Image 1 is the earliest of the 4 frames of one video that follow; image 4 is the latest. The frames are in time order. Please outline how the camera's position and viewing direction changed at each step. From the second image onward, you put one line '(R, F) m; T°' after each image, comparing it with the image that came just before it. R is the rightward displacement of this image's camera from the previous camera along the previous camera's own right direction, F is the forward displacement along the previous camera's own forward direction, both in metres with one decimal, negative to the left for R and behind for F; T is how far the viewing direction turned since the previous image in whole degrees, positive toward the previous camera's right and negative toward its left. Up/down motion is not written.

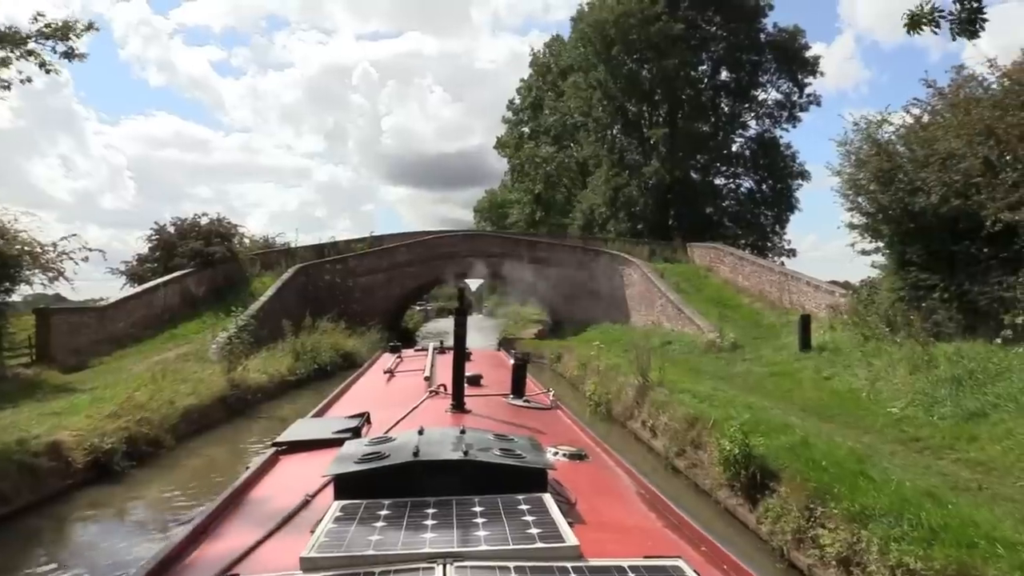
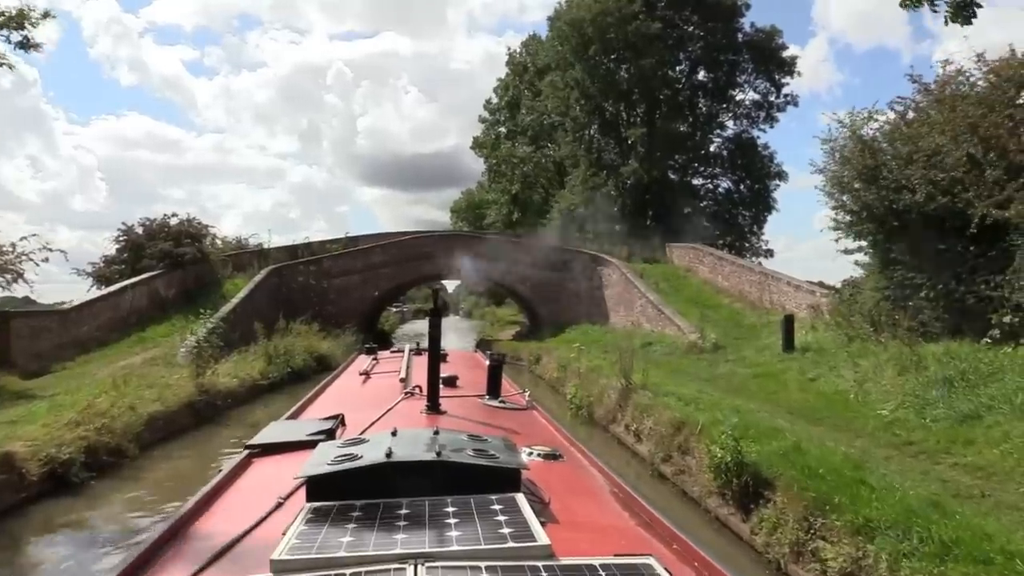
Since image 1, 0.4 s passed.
(0.0, +0.3) m; +2°
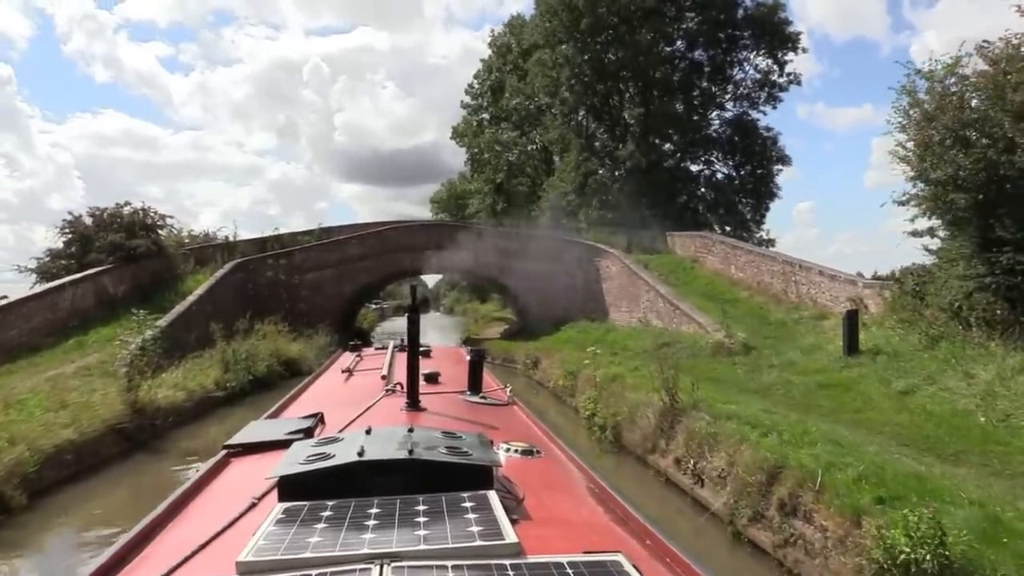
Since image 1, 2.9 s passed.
(-0.2, +1.9) m; +1°
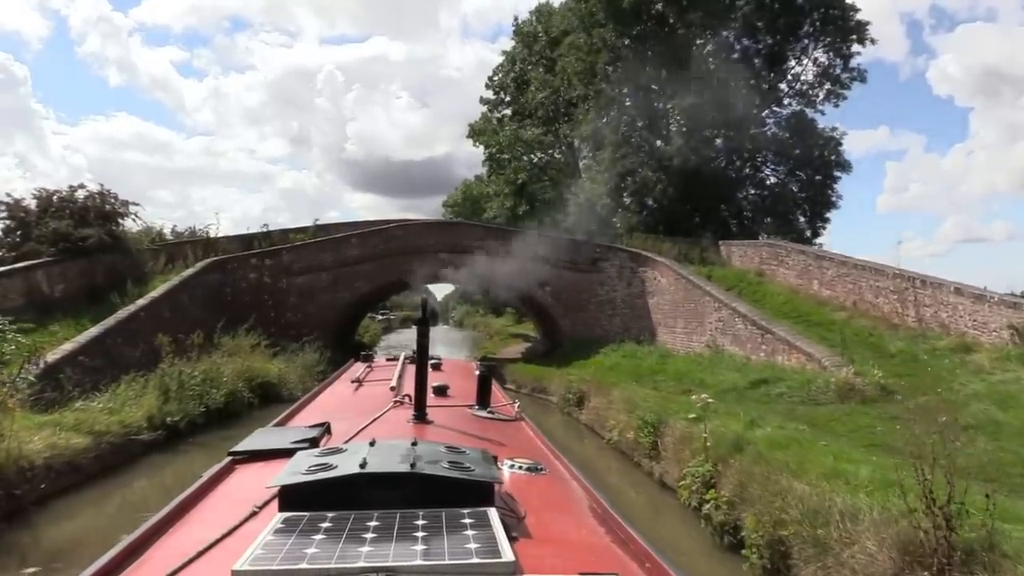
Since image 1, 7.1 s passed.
(-0.4, +3.1) m; 0°
